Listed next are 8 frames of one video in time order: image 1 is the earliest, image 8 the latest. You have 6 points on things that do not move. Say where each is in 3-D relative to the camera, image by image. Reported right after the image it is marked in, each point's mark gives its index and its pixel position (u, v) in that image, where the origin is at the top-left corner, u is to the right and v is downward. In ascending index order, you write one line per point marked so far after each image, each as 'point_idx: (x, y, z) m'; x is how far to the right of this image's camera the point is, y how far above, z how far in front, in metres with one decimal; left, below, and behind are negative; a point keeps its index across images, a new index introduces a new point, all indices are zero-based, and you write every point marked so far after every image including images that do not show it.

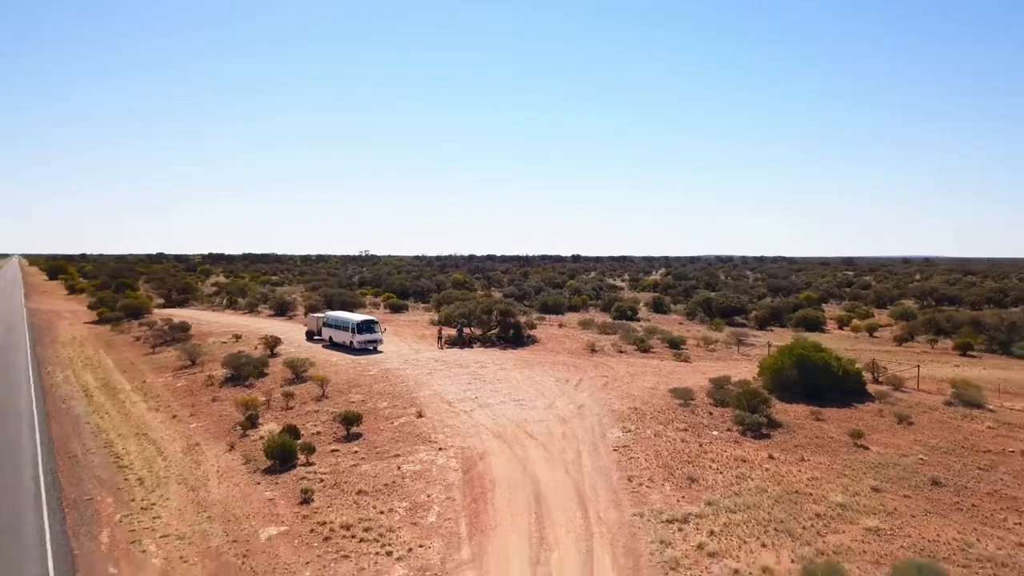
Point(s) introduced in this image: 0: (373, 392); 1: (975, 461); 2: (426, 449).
0: (-3.0, -2.2, +19.2) m
1: (+7.7, -2.8, +14.5) m
2: (-1.4, -2.7, +14.7) m
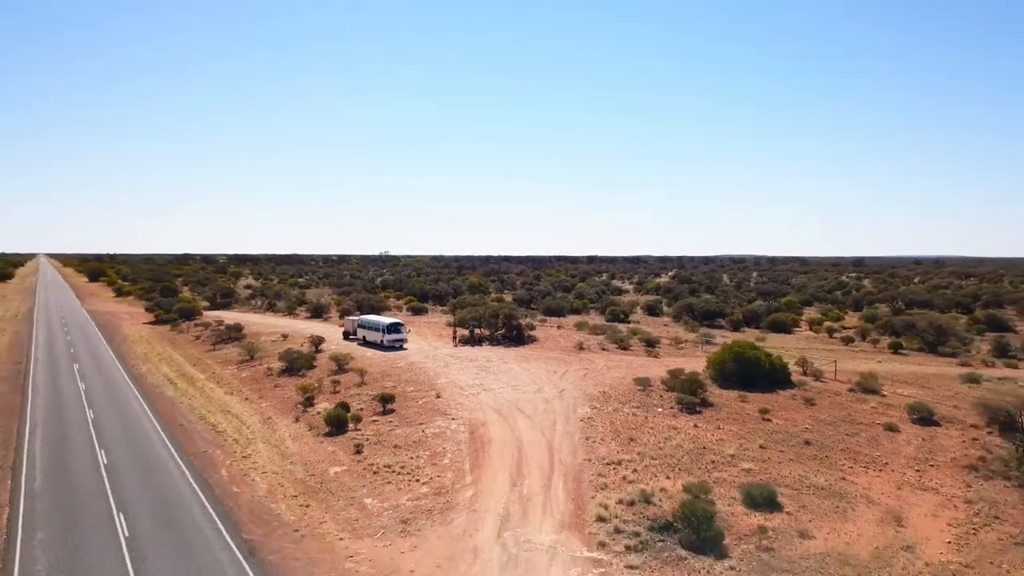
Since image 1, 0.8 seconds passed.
0: (-3.1, -2.5, +24.6) m
1: (+7.6, -3.1, +19.7) m
2: (-1.6, -3.0, +20.1) m
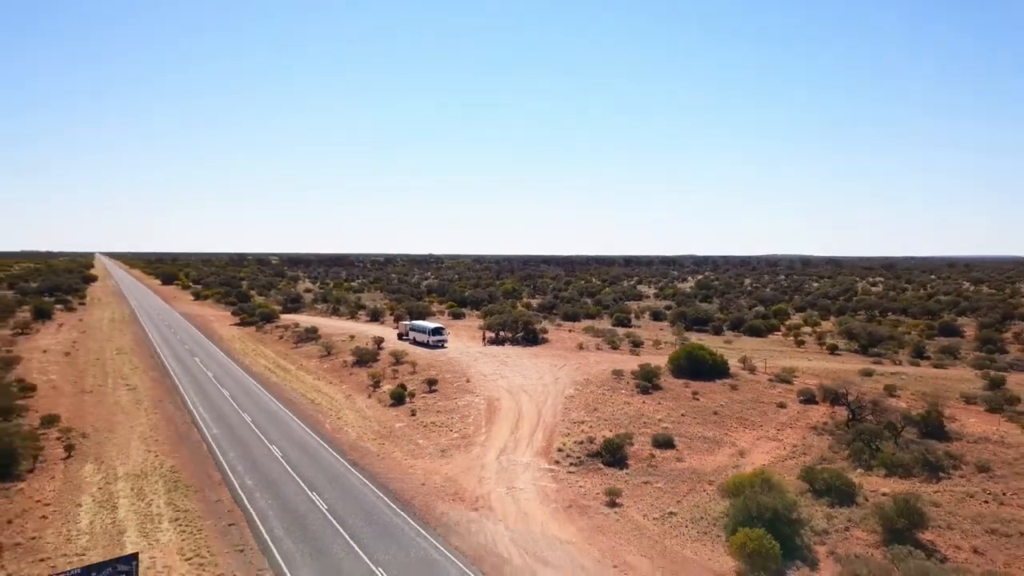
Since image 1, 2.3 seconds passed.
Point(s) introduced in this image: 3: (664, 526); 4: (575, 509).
0: (-2.7, -3.1, +33.8) m
1: (+7.7, -3.7, +28.4) m
2: (-1.4, -3.6, +29.2) m
3: (+2.9, -4.6, +16.8) m
4: (+1.3, -4.5, +17.9) m
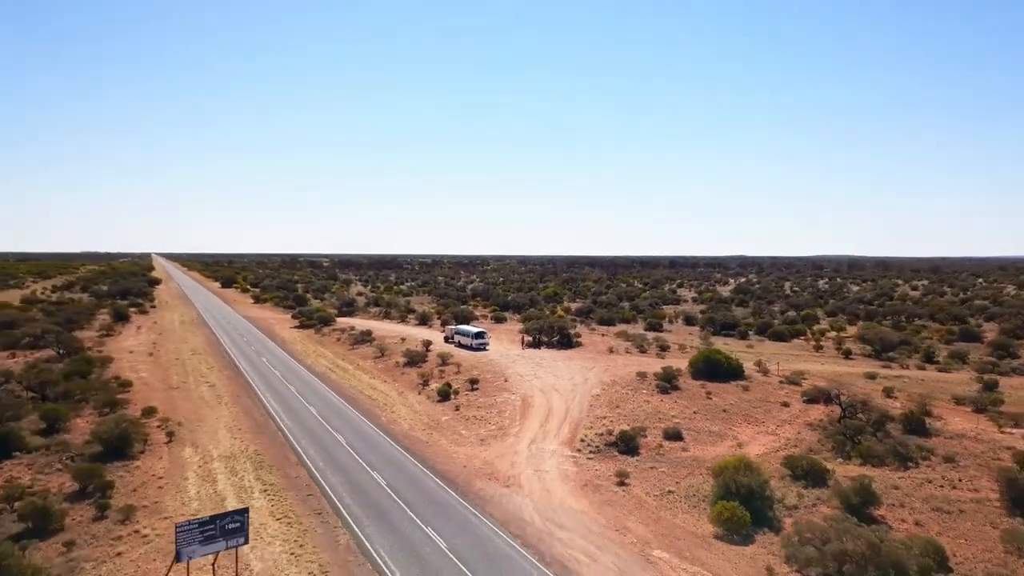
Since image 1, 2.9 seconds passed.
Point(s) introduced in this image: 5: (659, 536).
0: (-1.2, -3.5, +37.7) m
1: (+8.9, -4.2, +31.8) m
2: (-0.2, -4.0, +33.1) m
3: (+3.5, -4.9, +20.4) m
4: (+1.9, -4.9, +21.6) m
5: (+3.1, -5.2, +18.3) m
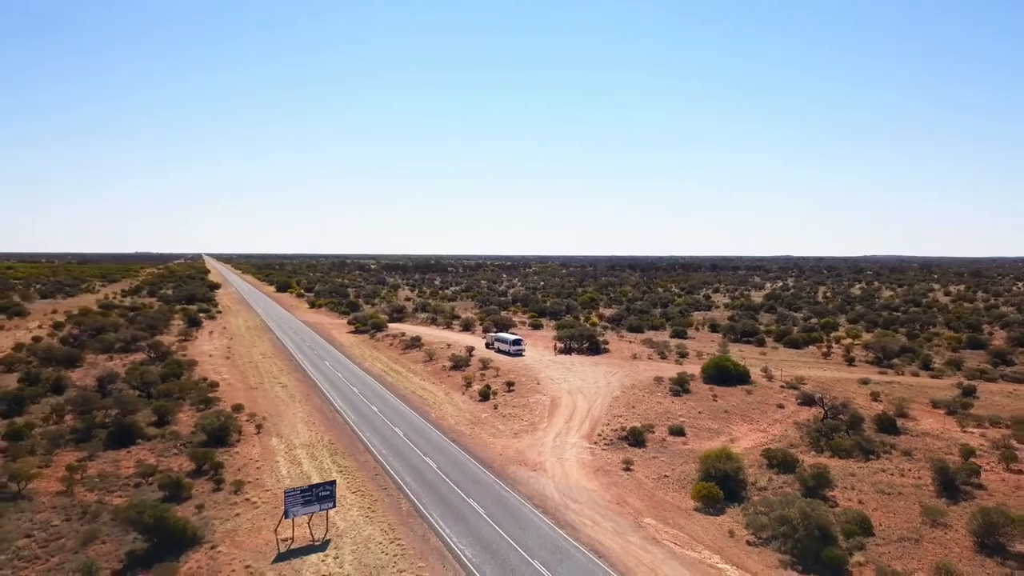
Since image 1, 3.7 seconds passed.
0: (+0.4, -4.2, +43.0) m
1: (+10.2, -4.9, +36.5) m
2: (+1.2, -4.6, +38.3) m
3: (+4.2, -5.6, +25.5) m
4: (+2.7, -5.6, +26.8) m
5: (+3.7, -5.8, +23.3) m
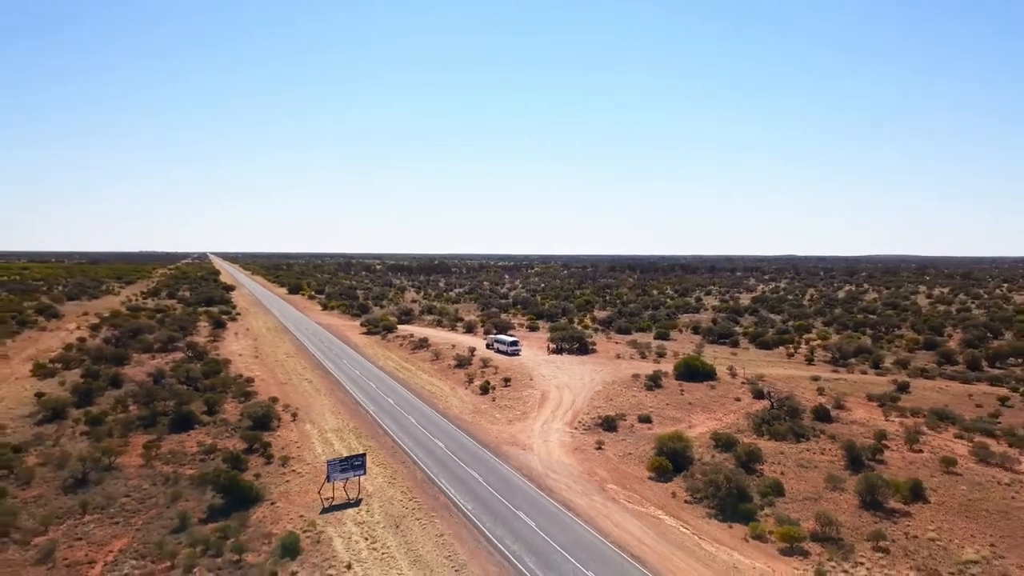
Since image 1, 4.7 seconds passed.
0: (+0.2, -4.7, +49.1) m
1: (+10.0, -5.3, +42.6) m
2: (+1.0, -5.1, +44.4) m
3: (+4.0, -6.1, +31.6) m
4: (+2.5, -6.1, +32.9) m
5: (+3.4, -6.3, +29.5) m
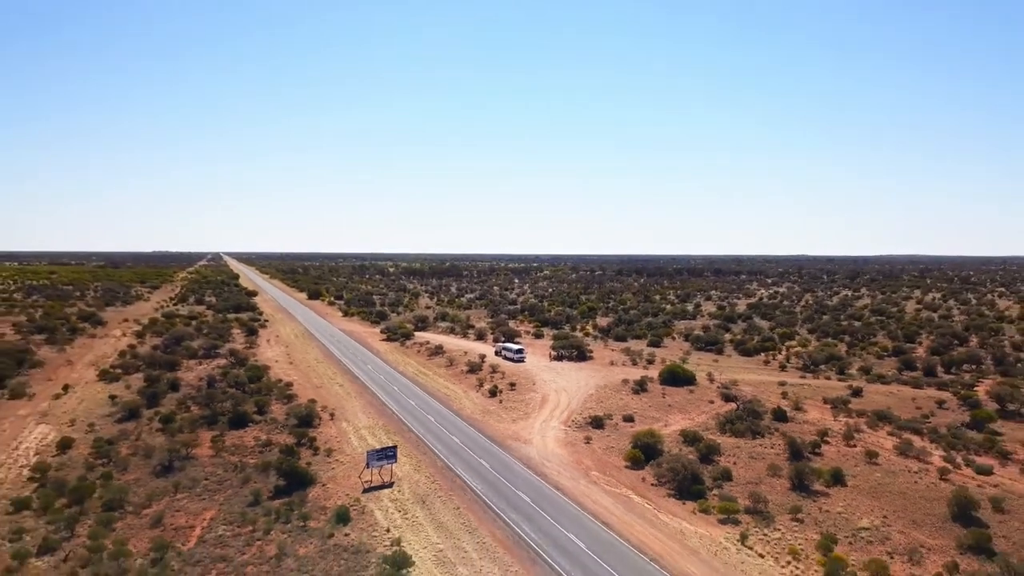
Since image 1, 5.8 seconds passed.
0: (+0.5, -5.7, +56.0) m
1: (+10.2, -6.3, +49.4) m
2: (+1.3, -6.1, +51.3) m
3: (+4.1, -7.1, +38.4) m
4: (+2.6, -7.1, +39.7) m
5: (+3.5, -7.4, +36.3) m
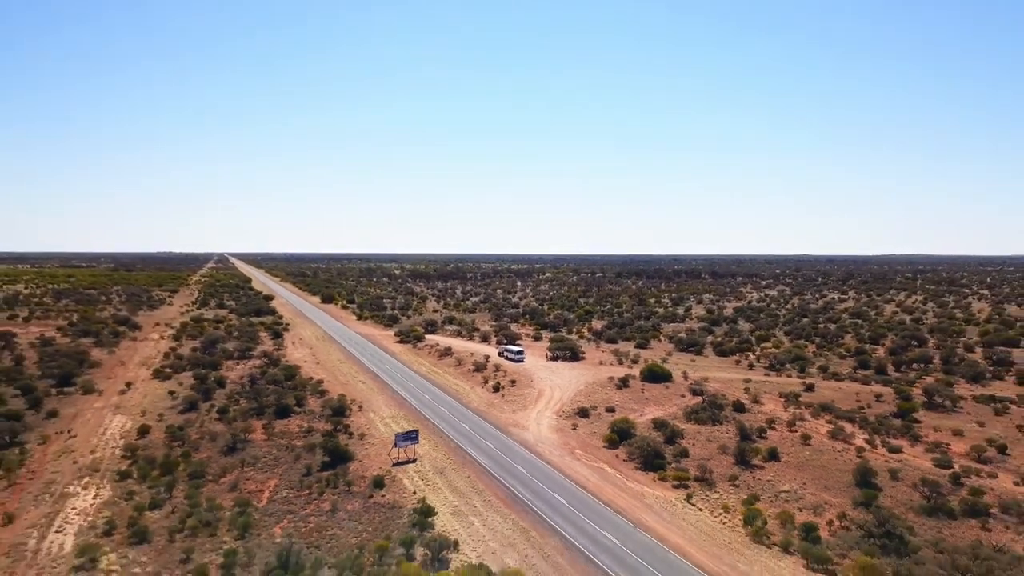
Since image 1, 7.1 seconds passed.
0: (+0.6, -6.4, +64.3) m
1: (+10.3, -7.0, +57.6) m
2: (+1.3, -6.8, +59.6) m
3: (+4.1, -7.8, +46.7) m
4: (+2.6, -7.8, +48.0) m
5: (+3.5, -8.1, +44.6) m
